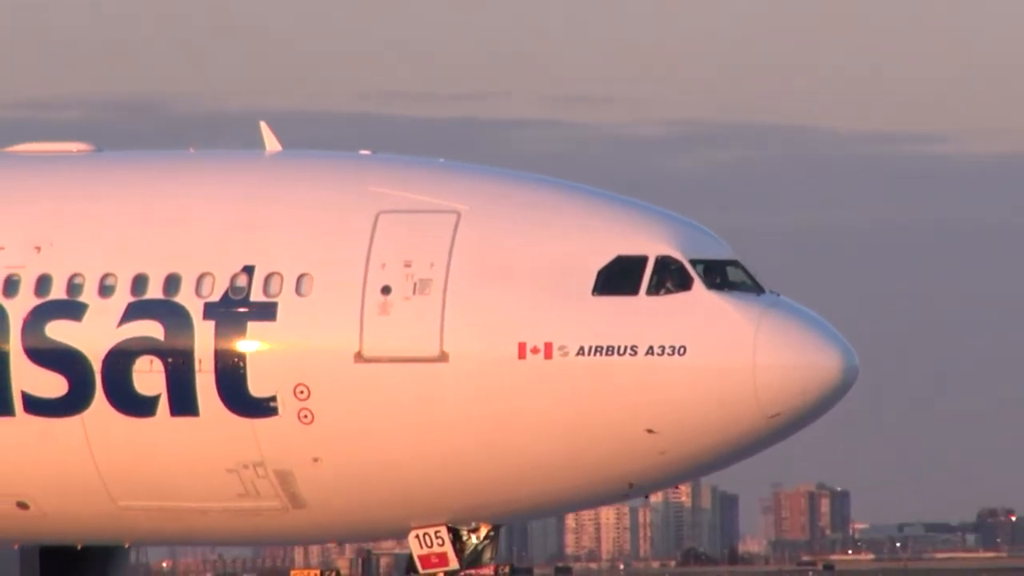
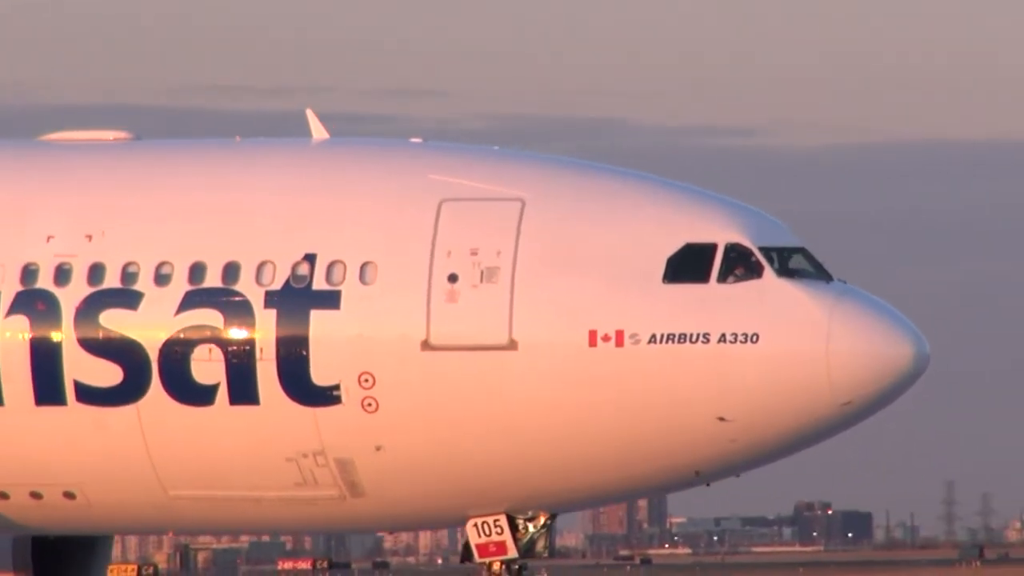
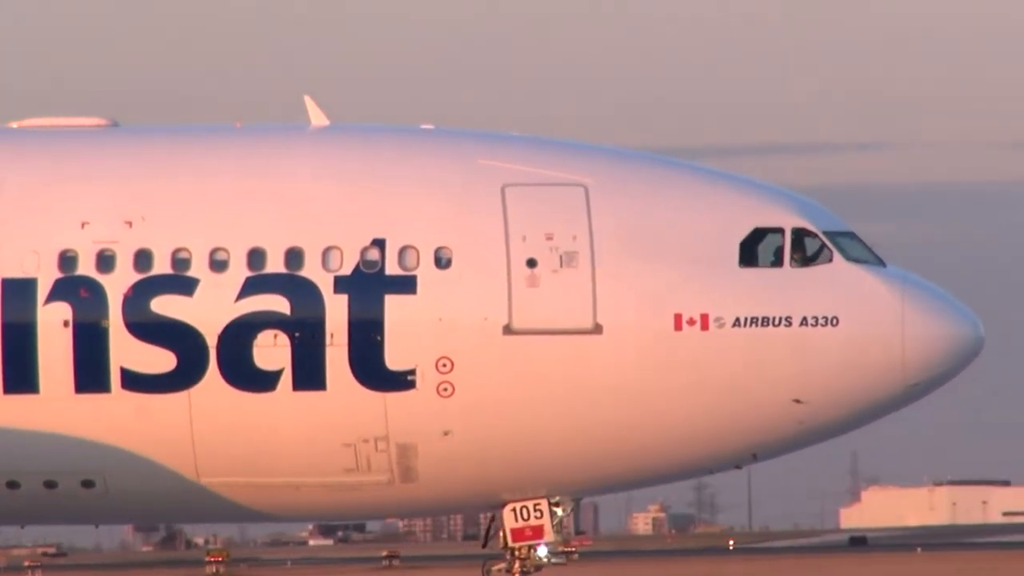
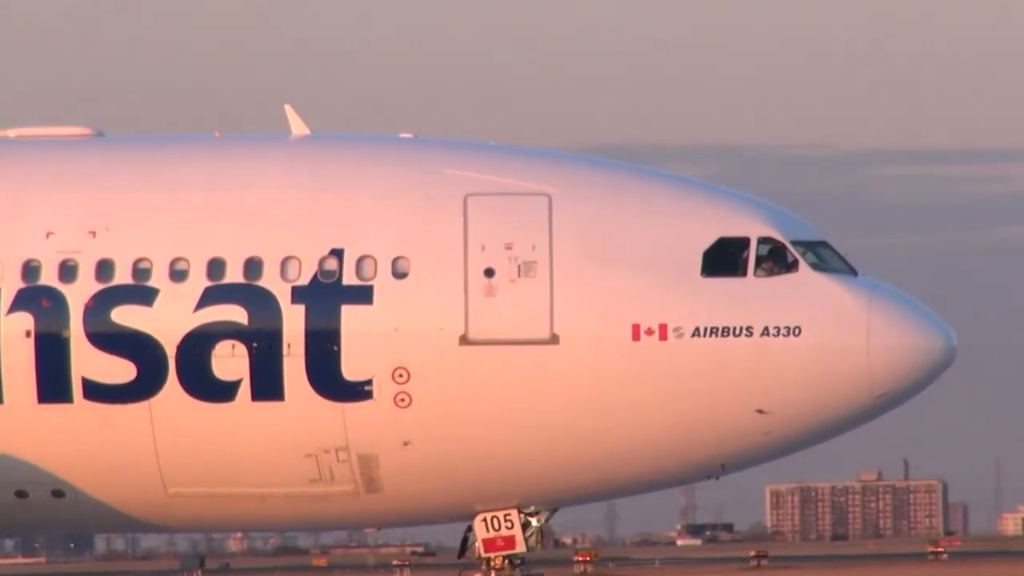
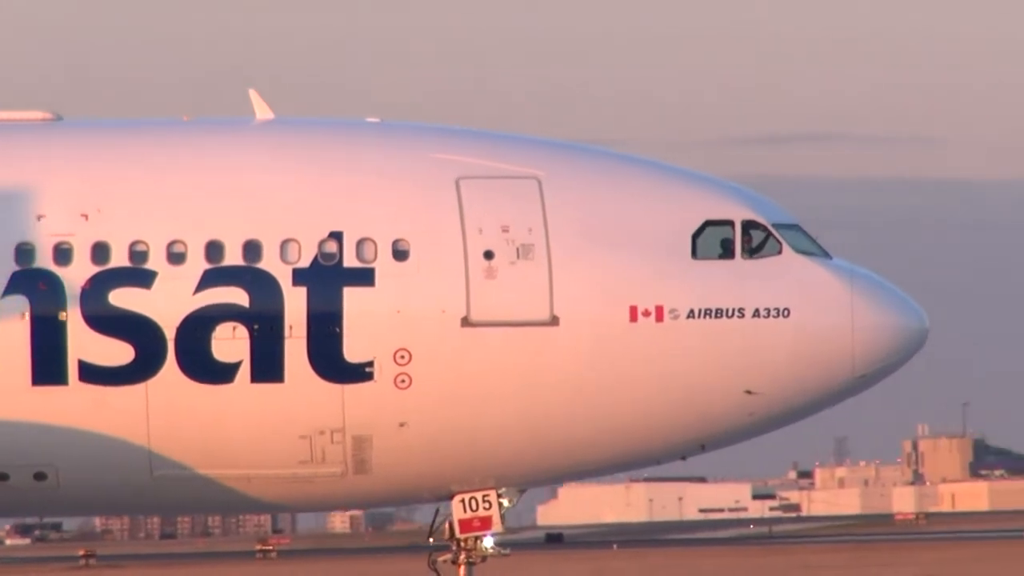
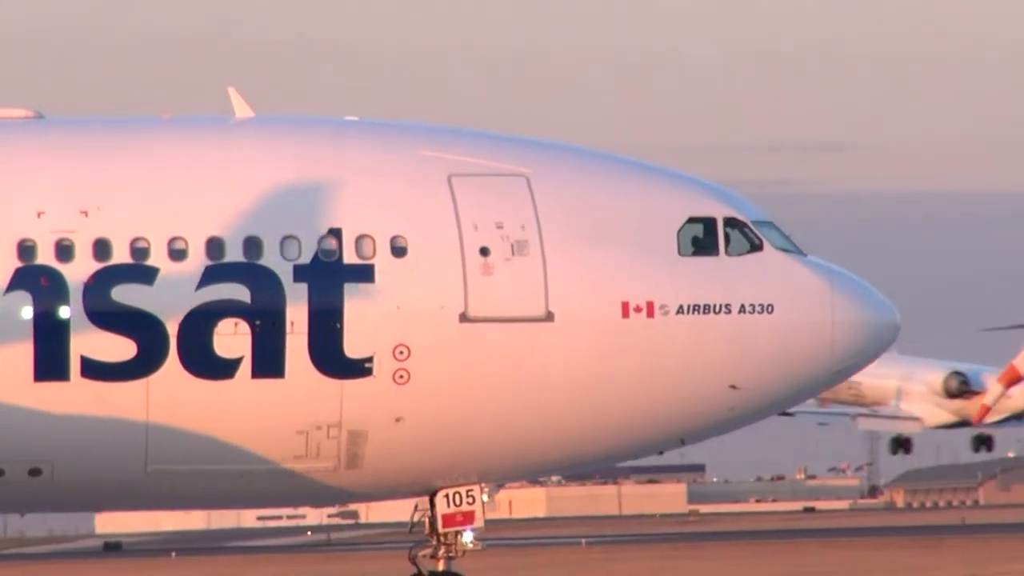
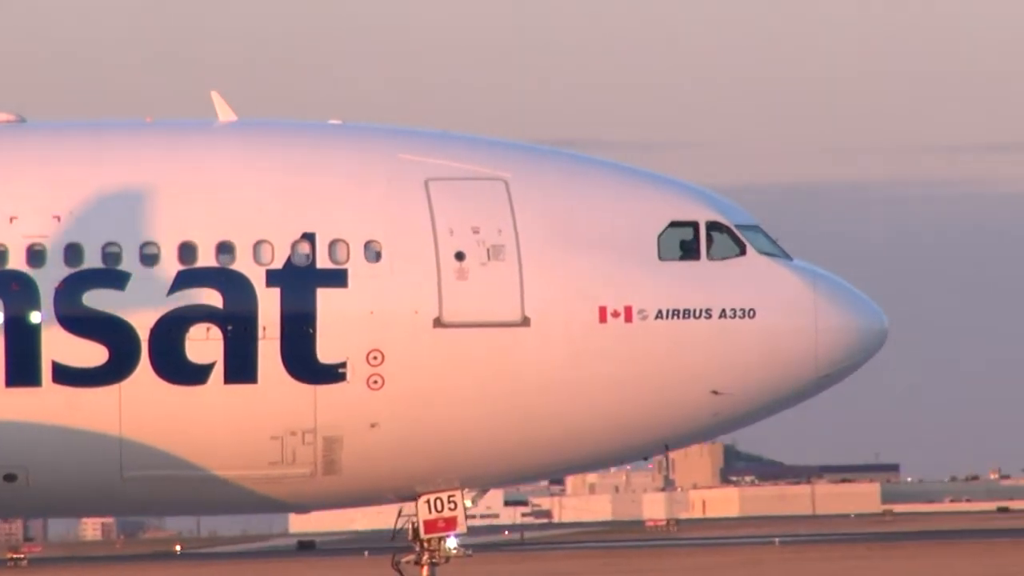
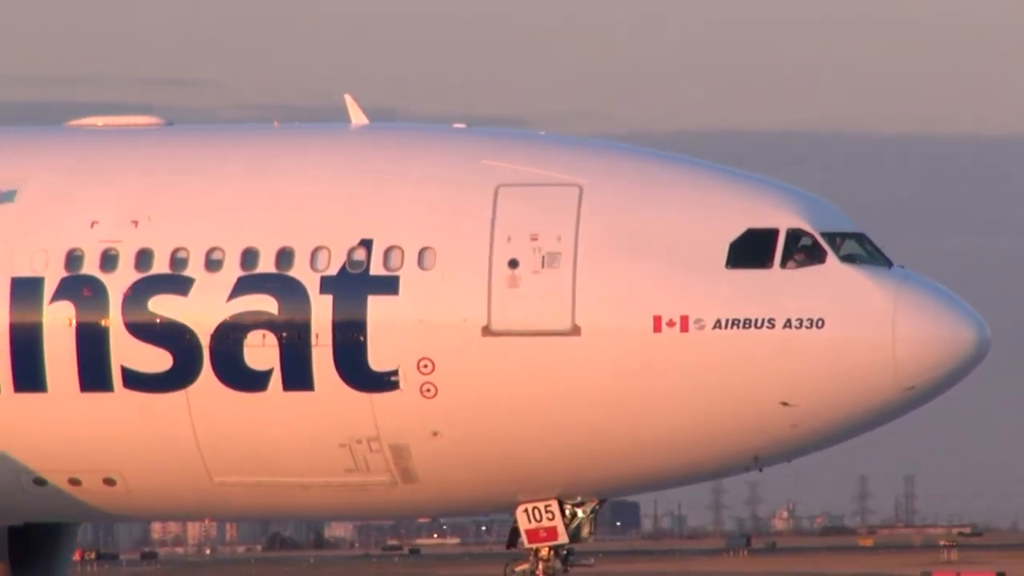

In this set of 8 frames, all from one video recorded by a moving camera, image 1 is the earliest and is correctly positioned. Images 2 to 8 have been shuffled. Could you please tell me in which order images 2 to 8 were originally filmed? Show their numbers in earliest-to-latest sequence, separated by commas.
2, 8, 4, 3, 5, 7, 6
